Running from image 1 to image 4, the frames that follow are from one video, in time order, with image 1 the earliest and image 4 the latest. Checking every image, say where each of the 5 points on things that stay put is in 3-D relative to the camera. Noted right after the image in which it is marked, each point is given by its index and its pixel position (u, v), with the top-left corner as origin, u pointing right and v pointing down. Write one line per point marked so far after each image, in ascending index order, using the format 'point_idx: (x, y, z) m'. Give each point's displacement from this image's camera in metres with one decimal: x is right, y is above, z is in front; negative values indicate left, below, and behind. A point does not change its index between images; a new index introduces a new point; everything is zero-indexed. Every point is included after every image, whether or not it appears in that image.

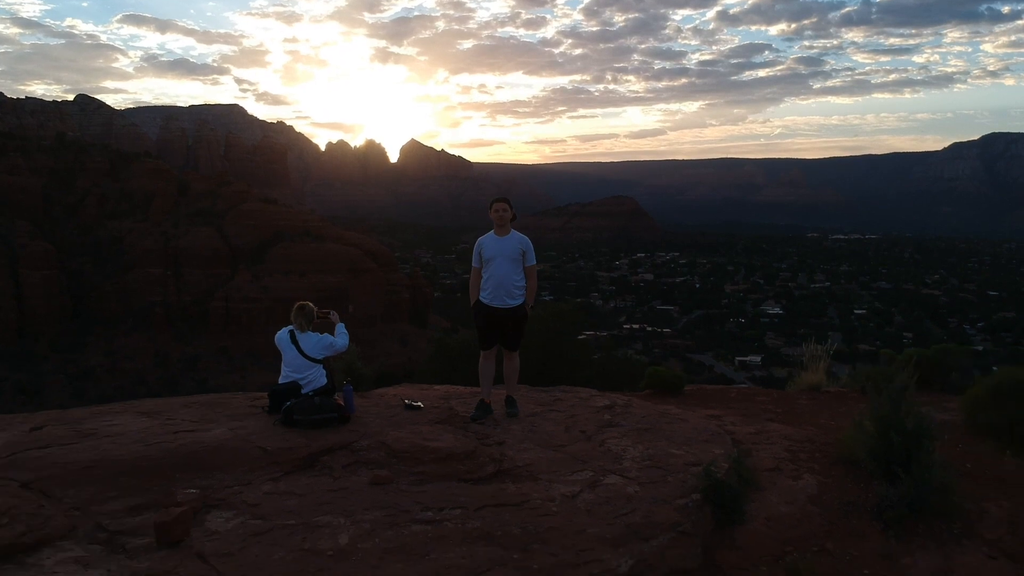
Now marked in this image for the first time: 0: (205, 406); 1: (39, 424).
0: (-1.2, -0.4, +3.7) m
1: (-1.7, -0.5, +3.5) m
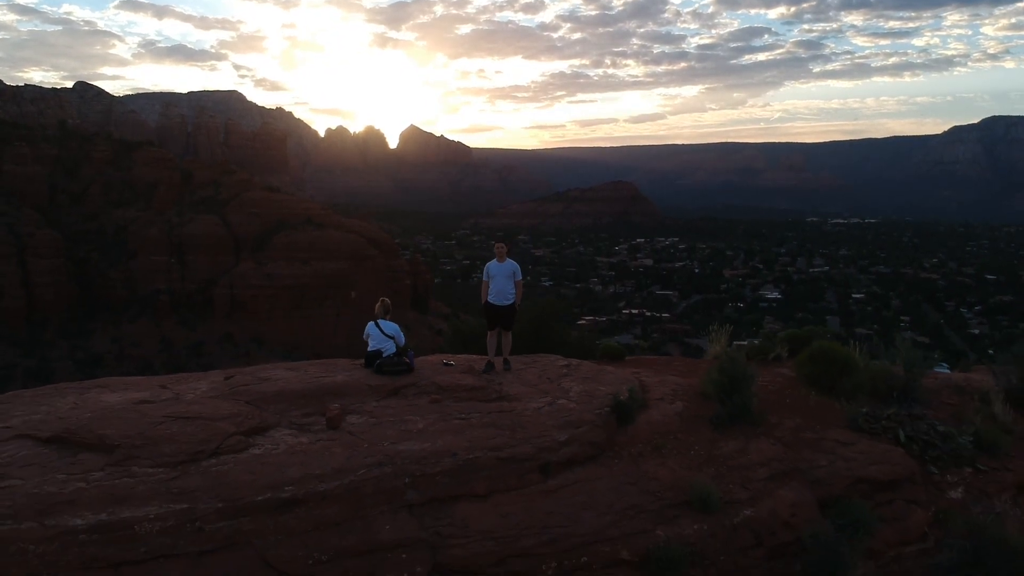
0: (-1.2, -0.5, +6.1) m
1: (-1.7, -0.5, +5.8) m
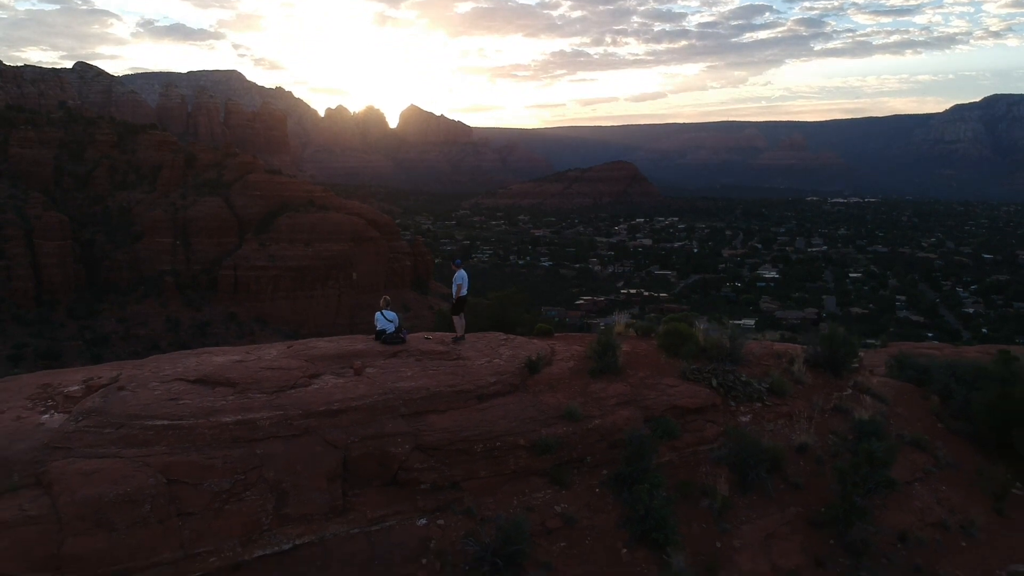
0: (-1.6, -0.5, +9.4) m
1: (-2.1, -0.5, +9.2) m
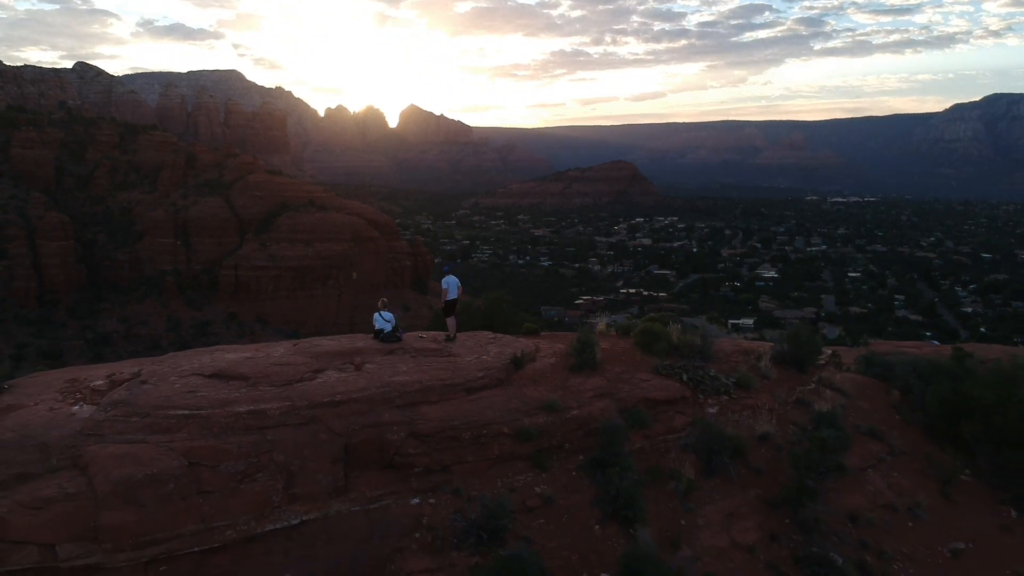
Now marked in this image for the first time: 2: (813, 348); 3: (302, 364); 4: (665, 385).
0: (-1.7, -0.5, +10.3) m
1: (-2.3, -0.6, +10.0) m
2: (+3.7, -0.7, +11.6) m
3: (-2.0, -0.7, +9.0) m
4: (+1.6, -1.0, +9.8) m
